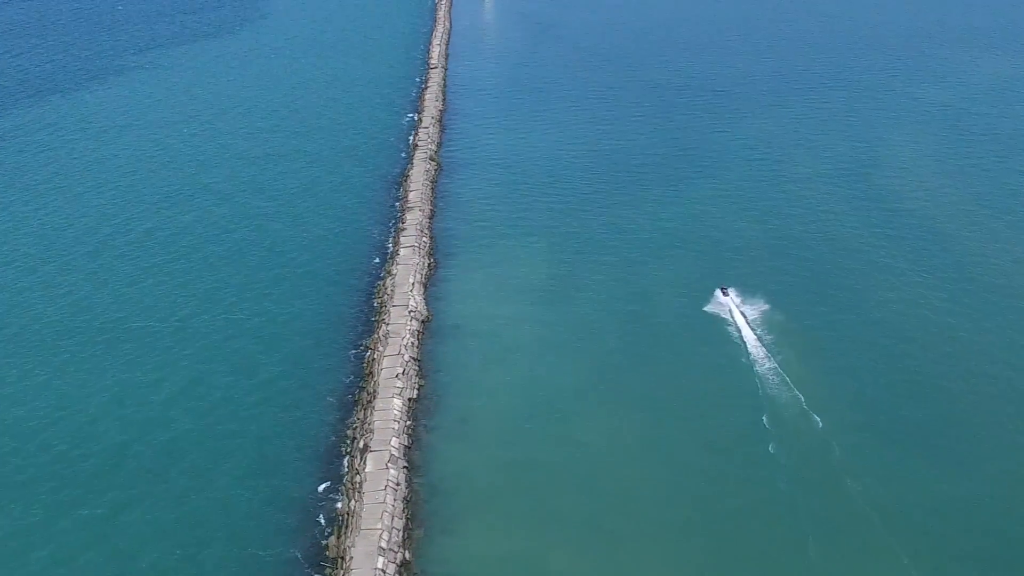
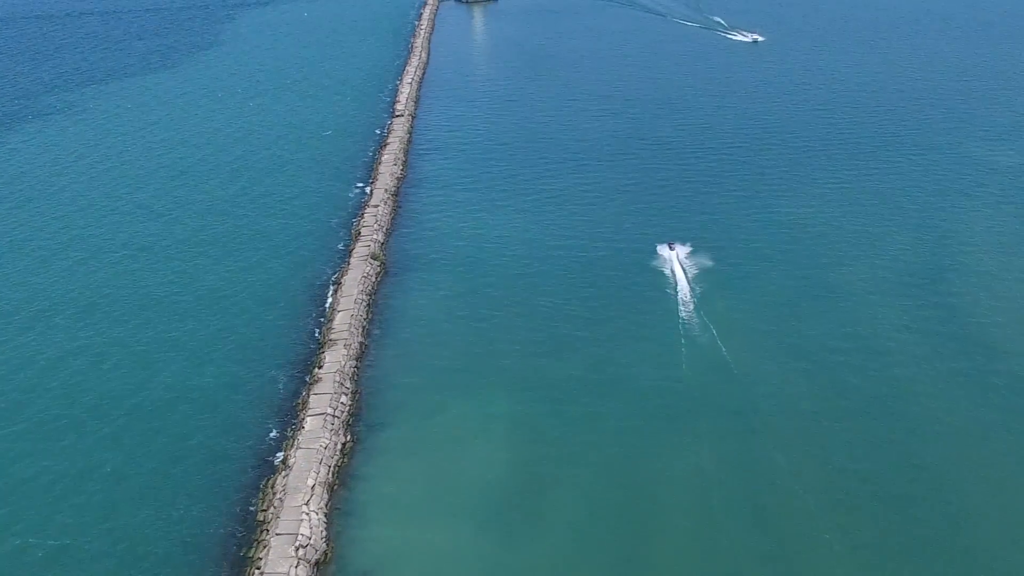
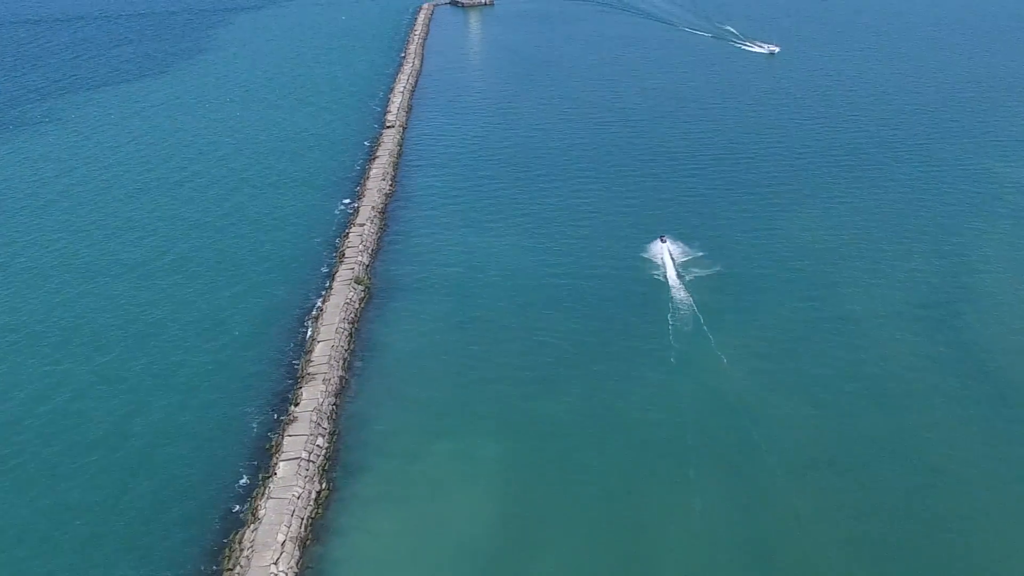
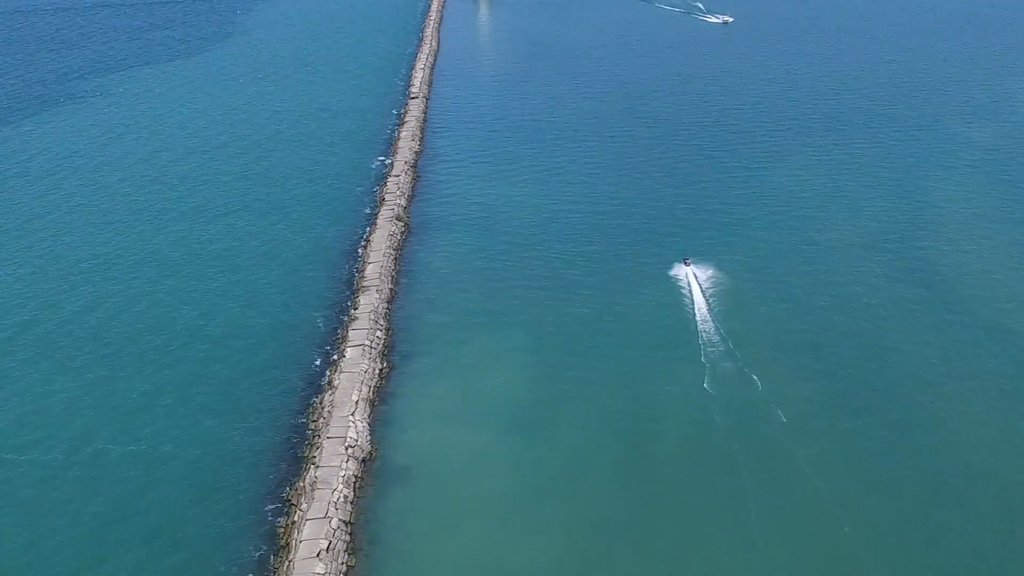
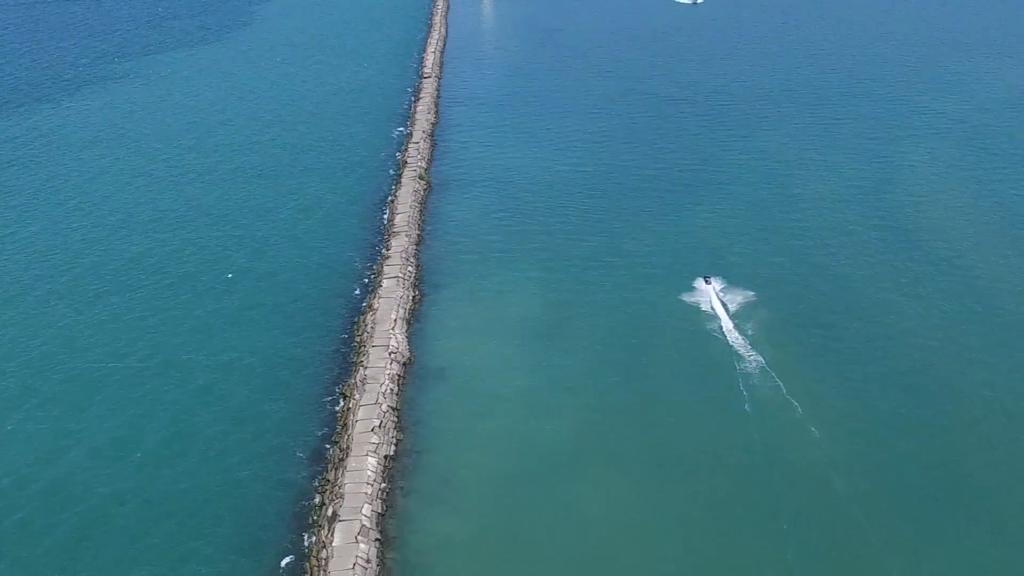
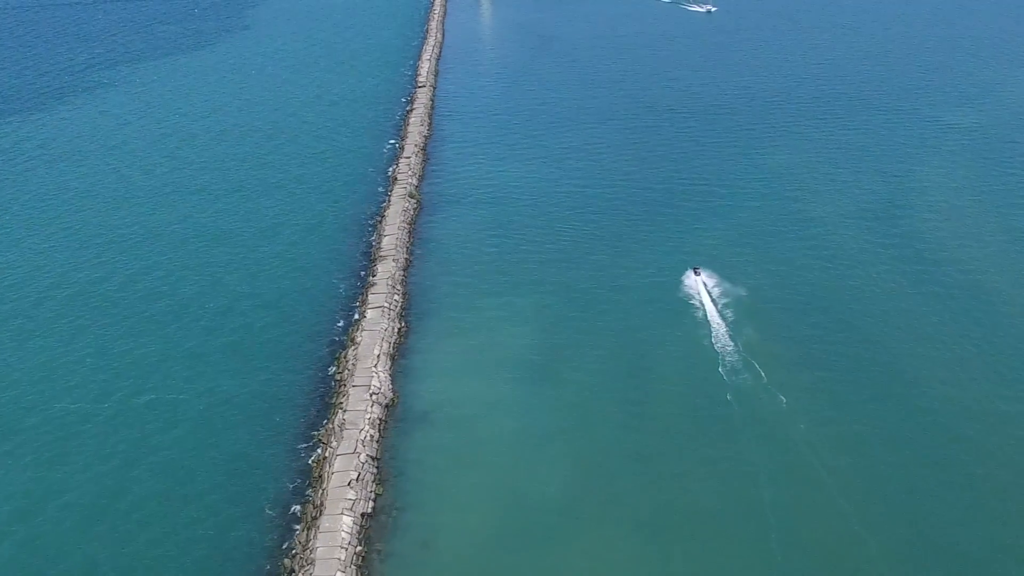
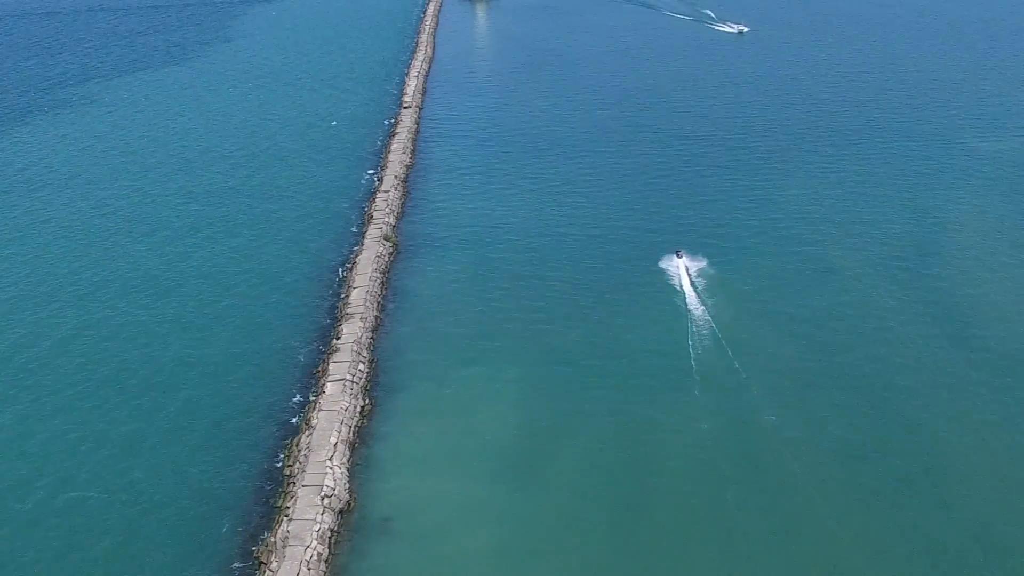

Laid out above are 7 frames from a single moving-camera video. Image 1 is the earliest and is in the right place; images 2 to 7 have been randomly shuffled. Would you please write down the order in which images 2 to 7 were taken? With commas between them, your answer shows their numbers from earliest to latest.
5, 6, 4, 7, 2, 3
